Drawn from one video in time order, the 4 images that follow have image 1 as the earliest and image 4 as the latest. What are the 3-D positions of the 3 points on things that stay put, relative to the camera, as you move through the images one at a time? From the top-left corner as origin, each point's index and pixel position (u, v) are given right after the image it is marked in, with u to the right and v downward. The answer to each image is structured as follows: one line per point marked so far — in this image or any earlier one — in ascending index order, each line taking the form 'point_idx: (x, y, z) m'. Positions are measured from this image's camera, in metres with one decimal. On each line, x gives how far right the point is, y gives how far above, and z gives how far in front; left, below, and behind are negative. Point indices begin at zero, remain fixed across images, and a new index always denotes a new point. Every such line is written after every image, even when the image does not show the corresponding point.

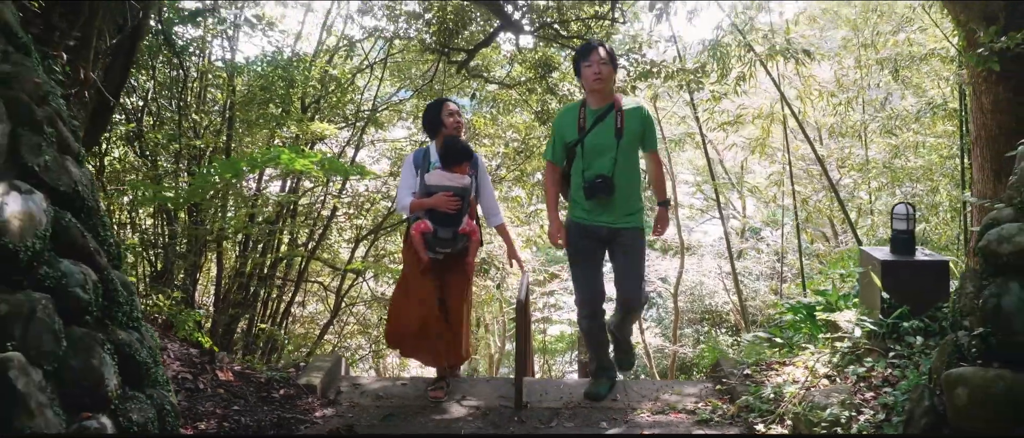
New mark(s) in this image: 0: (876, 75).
0: (+3.2, +1.3, +9.7) m
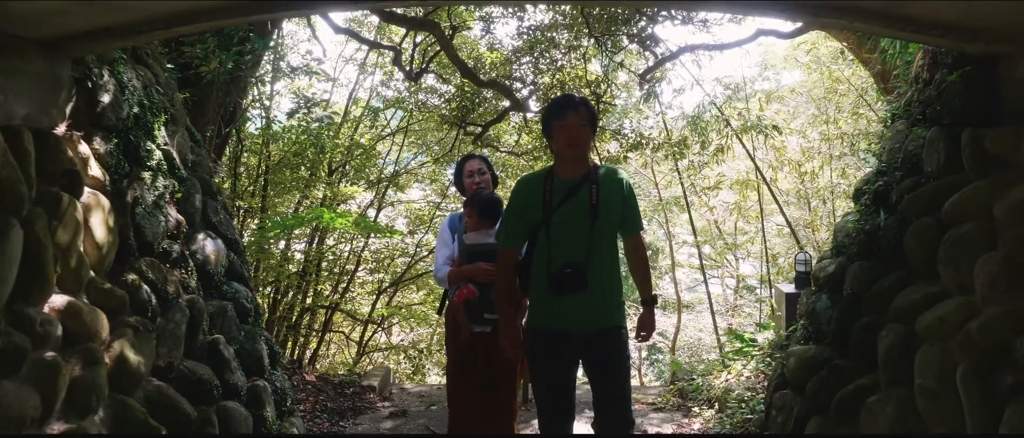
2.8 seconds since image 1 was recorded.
0: (+3.3, +0.7, +11.0) m
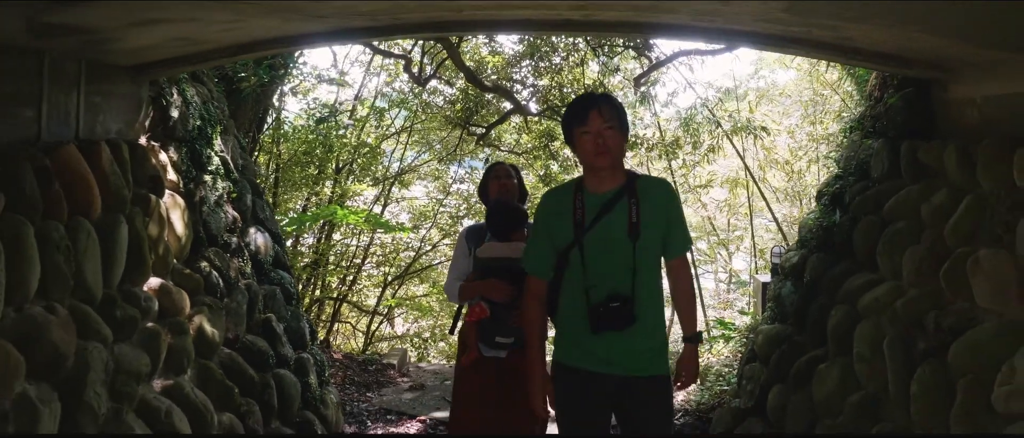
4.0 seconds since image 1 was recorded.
0: (+3.3, +0.8, +11.6) m
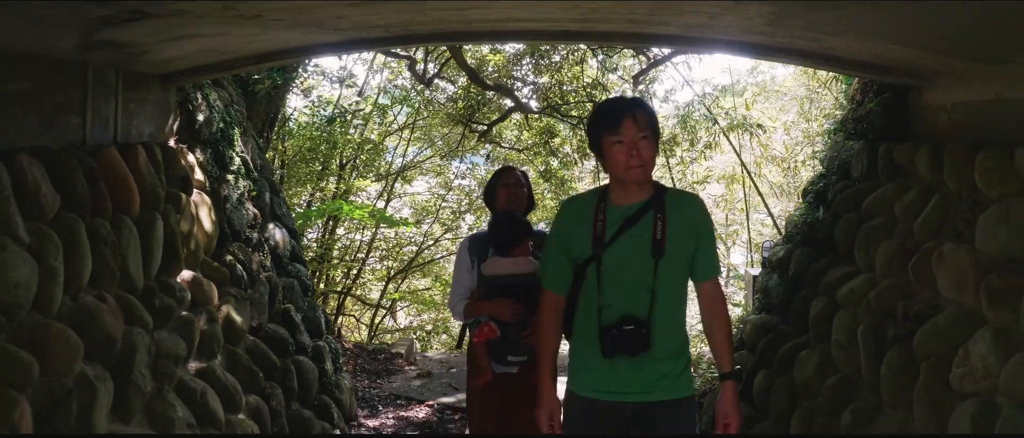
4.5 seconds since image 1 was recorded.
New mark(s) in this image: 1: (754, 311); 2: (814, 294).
0: (+3.3, +0.8, +11.8) m
1: (+1.0, -0.4, +4.3) m
2: (+1.0, -0.3, +3.7) m
